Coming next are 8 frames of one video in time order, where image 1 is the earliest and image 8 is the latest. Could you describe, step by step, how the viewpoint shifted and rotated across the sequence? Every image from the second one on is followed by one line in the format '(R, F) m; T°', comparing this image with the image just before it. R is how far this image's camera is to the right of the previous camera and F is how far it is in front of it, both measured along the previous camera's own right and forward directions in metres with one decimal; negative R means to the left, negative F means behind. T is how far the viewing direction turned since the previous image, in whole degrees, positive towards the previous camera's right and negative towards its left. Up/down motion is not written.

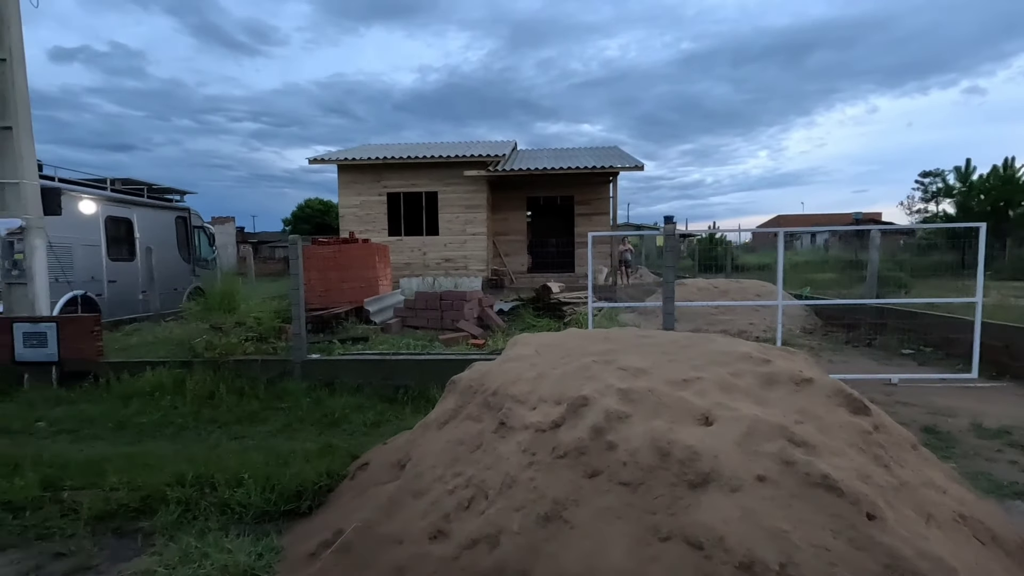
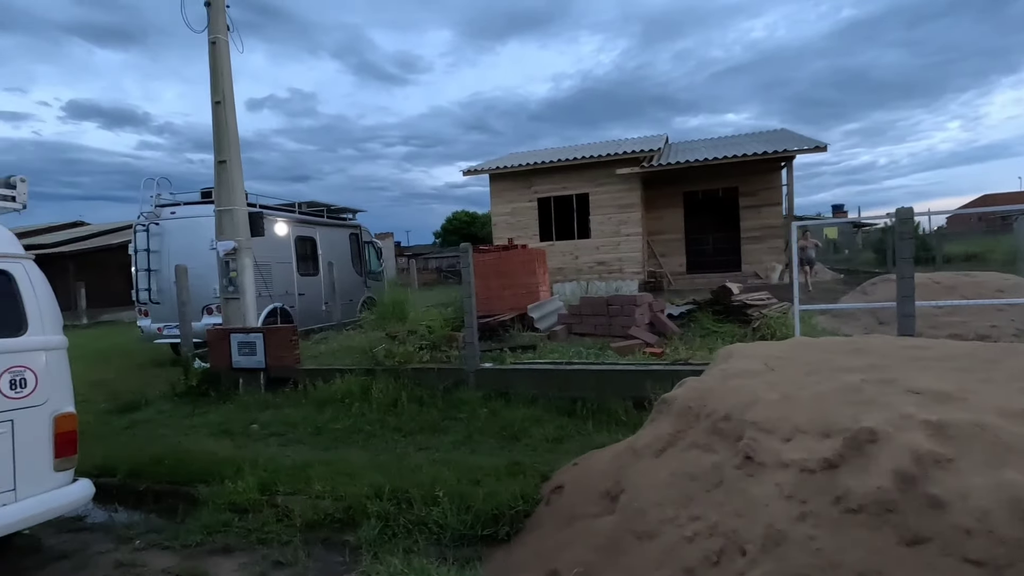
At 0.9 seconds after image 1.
(-0.5, +0.5) m; -15°
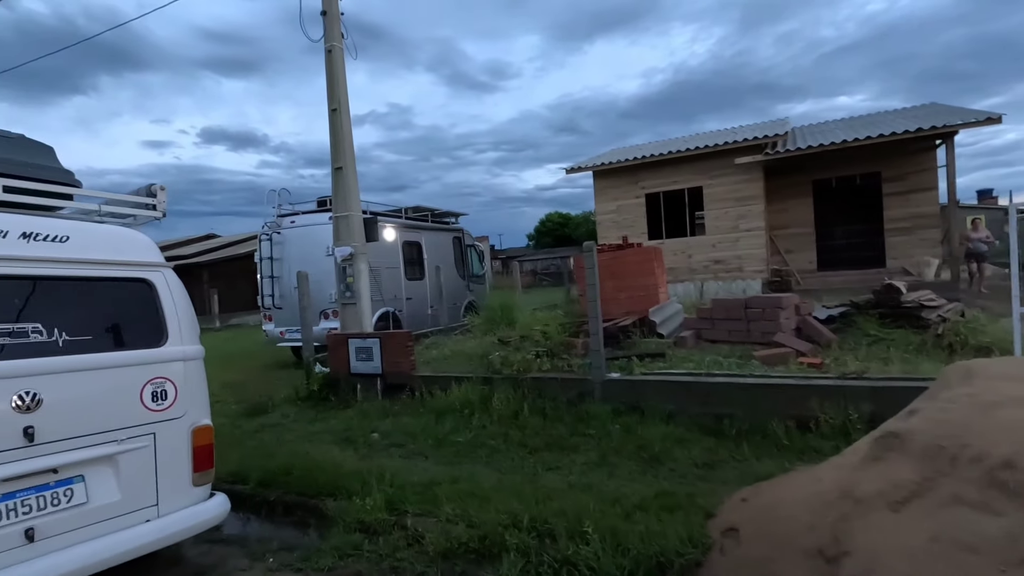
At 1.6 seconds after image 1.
(-0.5, +0.5) m; -10°
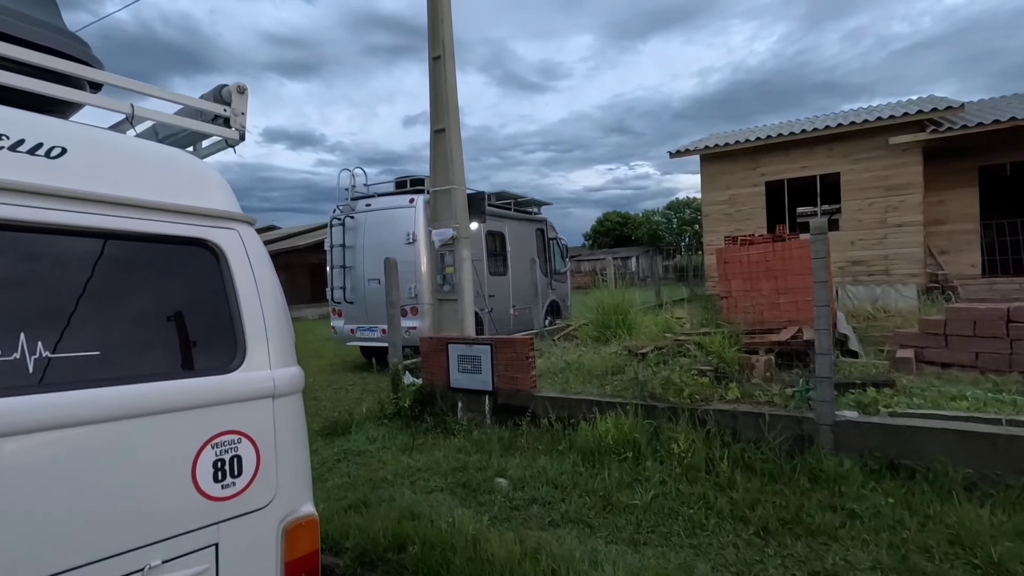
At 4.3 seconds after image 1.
(-1.3, +1.8) m; -5°
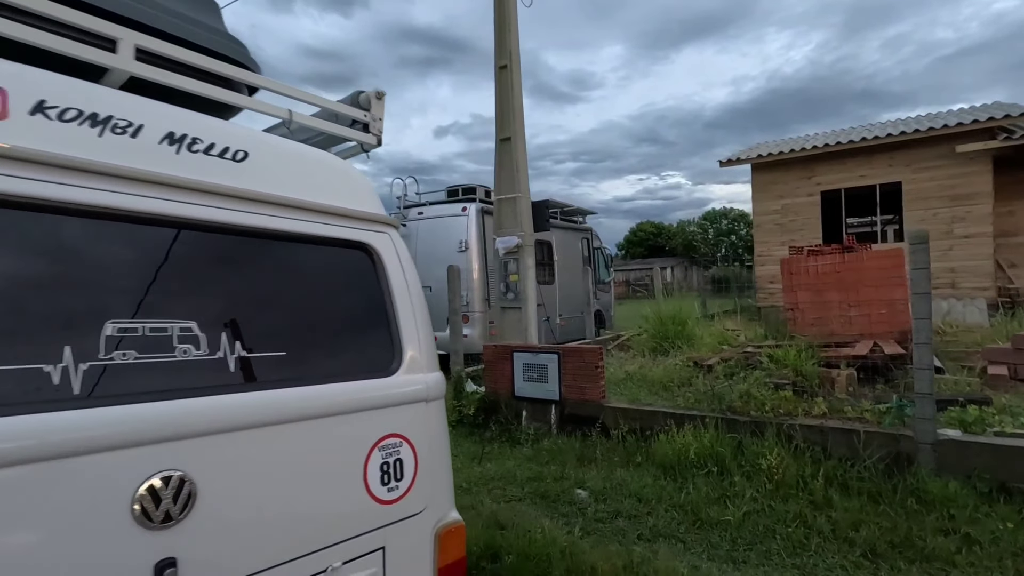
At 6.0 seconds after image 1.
(-0.5, 0.0) m; -3°
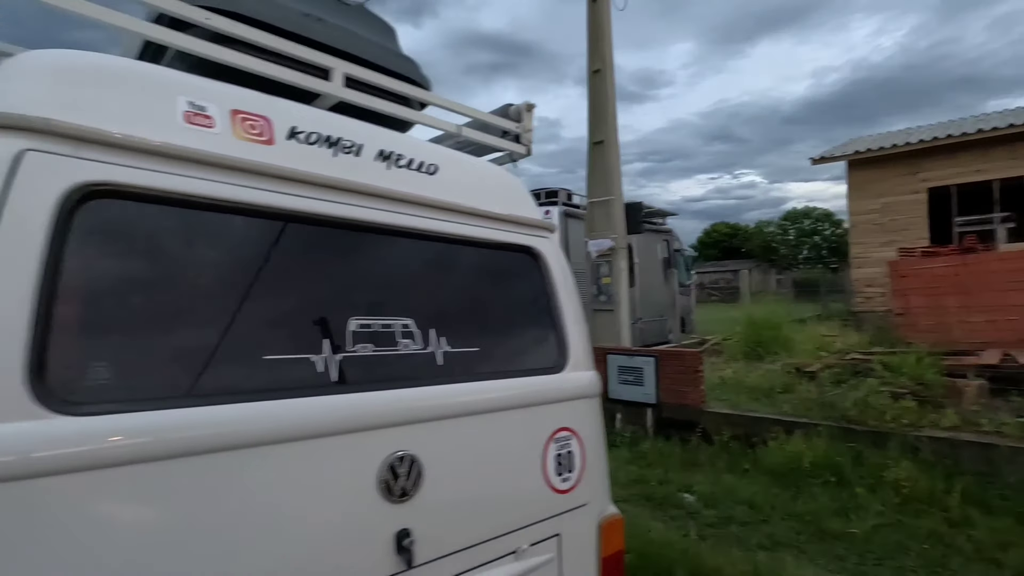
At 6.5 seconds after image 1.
(-0.4, -0.1) m; -7°
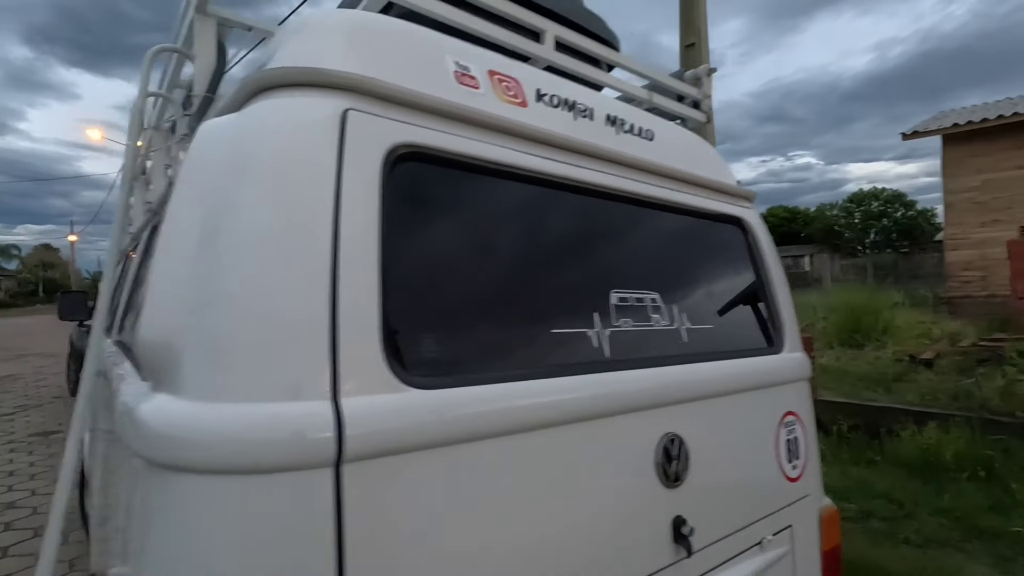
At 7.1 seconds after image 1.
(-0.6, +0.1) m; -5°
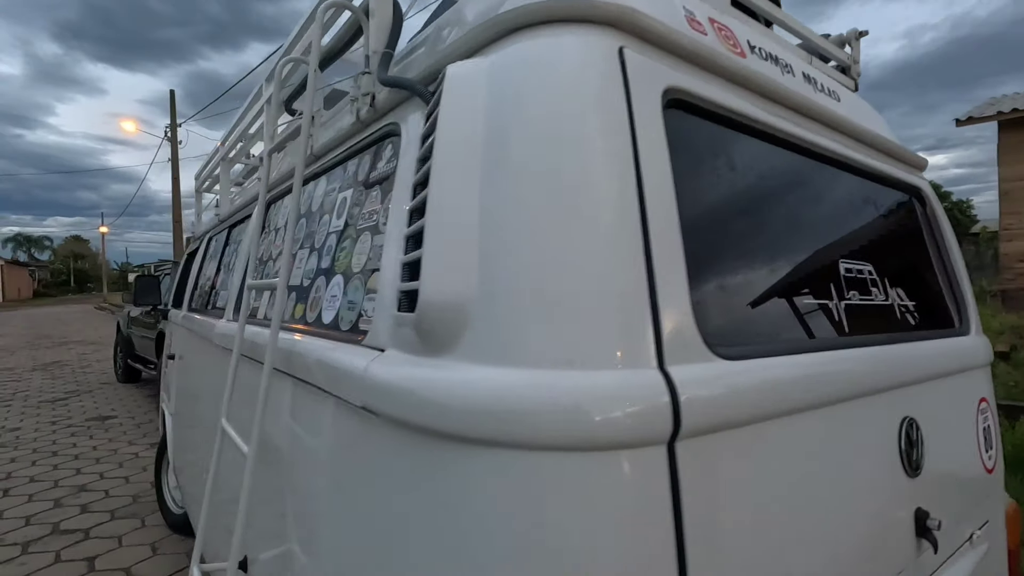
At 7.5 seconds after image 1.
(-0.5, +0.1) m; -2°
